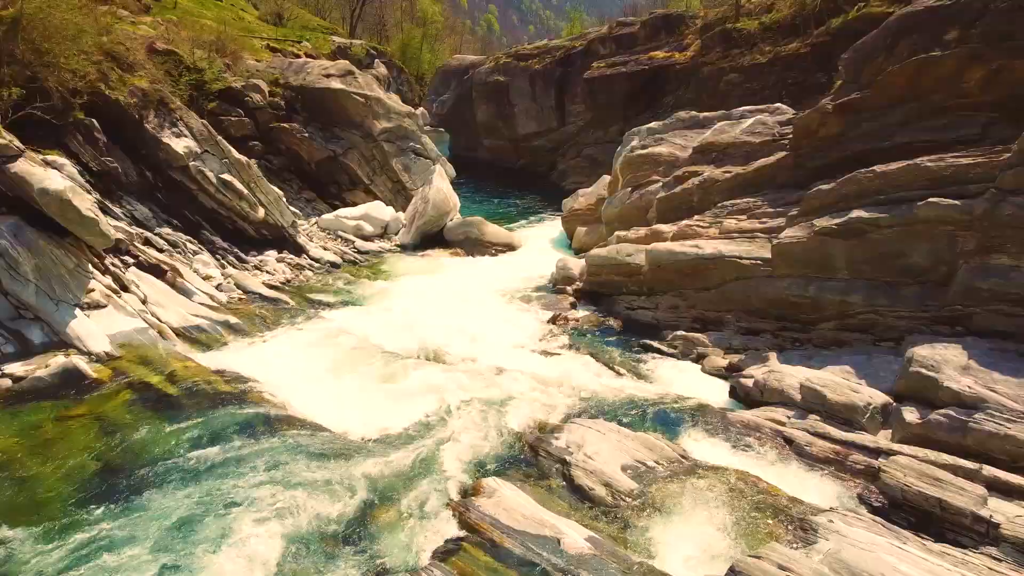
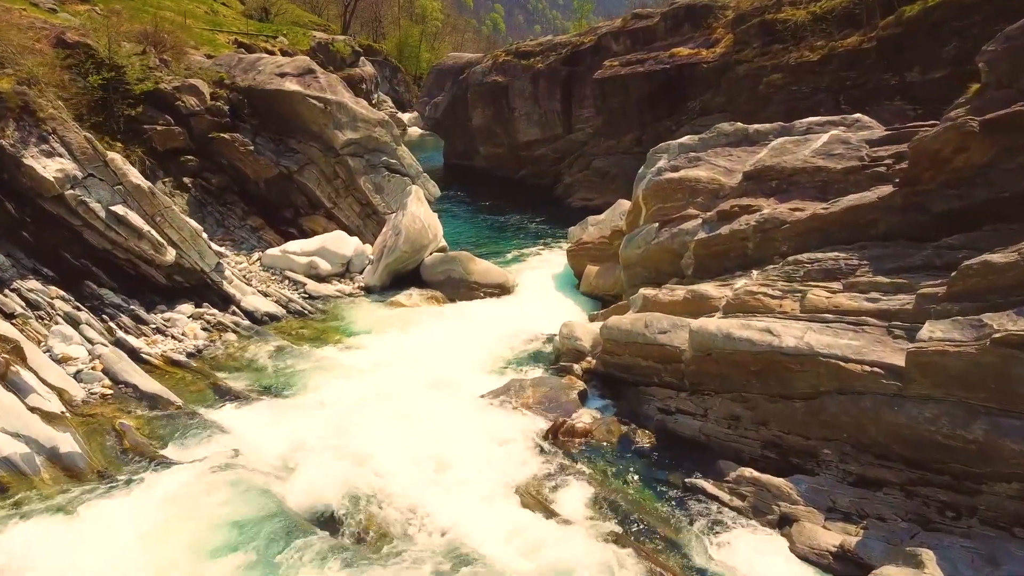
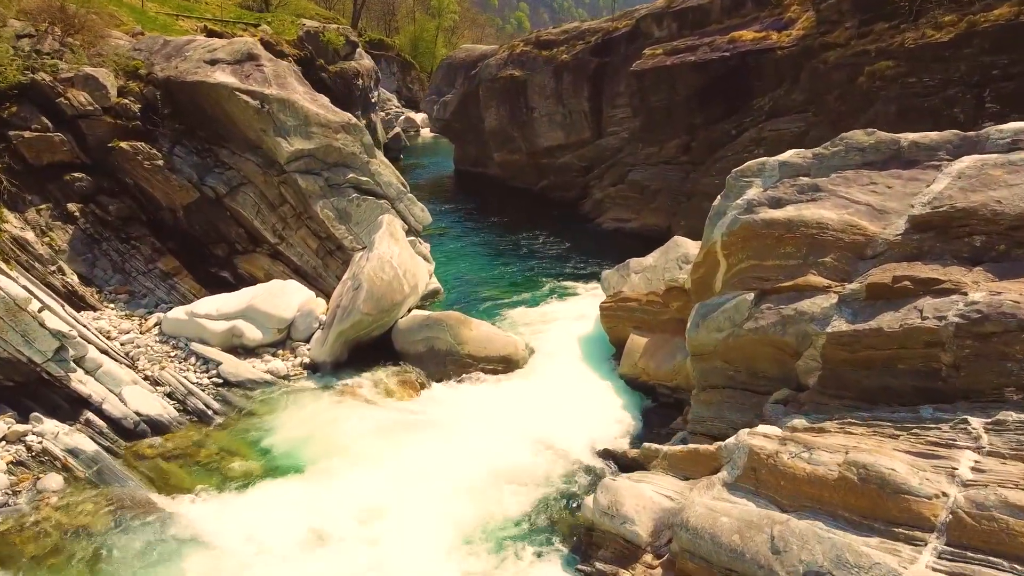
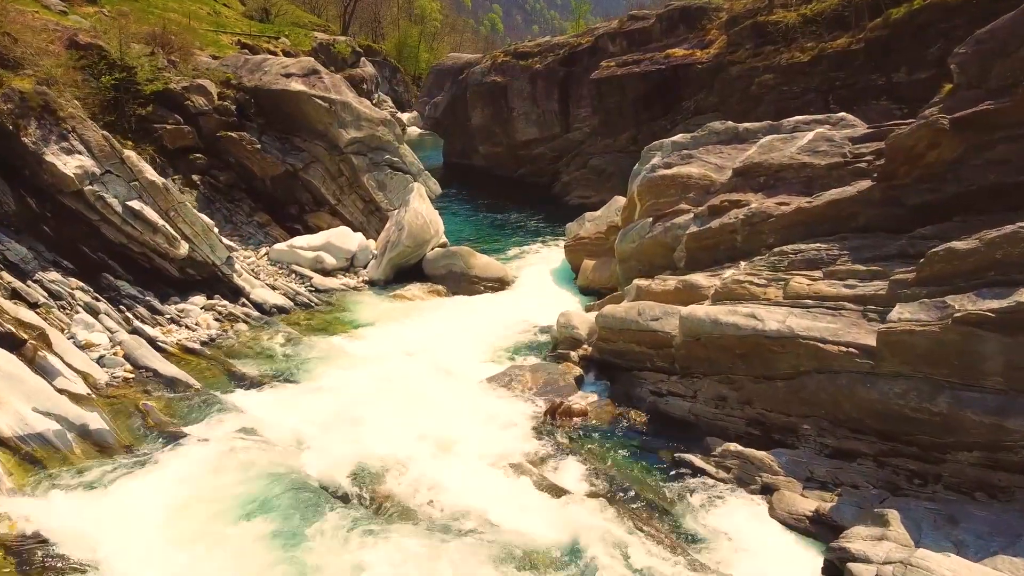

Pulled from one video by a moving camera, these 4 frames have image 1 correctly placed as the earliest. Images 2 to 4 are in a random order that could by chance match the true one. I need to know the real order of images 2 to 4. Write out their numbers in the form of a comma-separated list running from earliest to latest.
4, 2, 3
